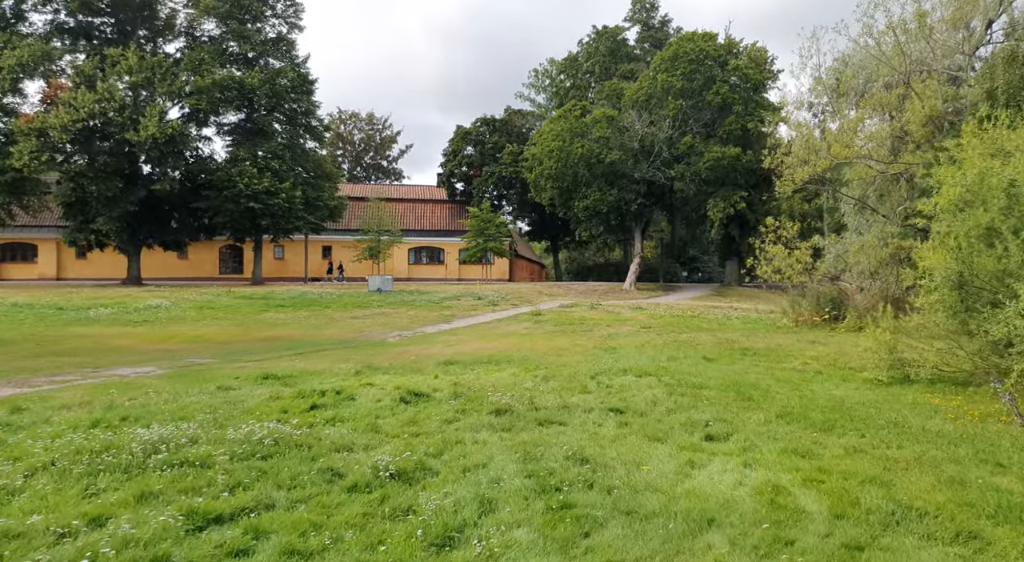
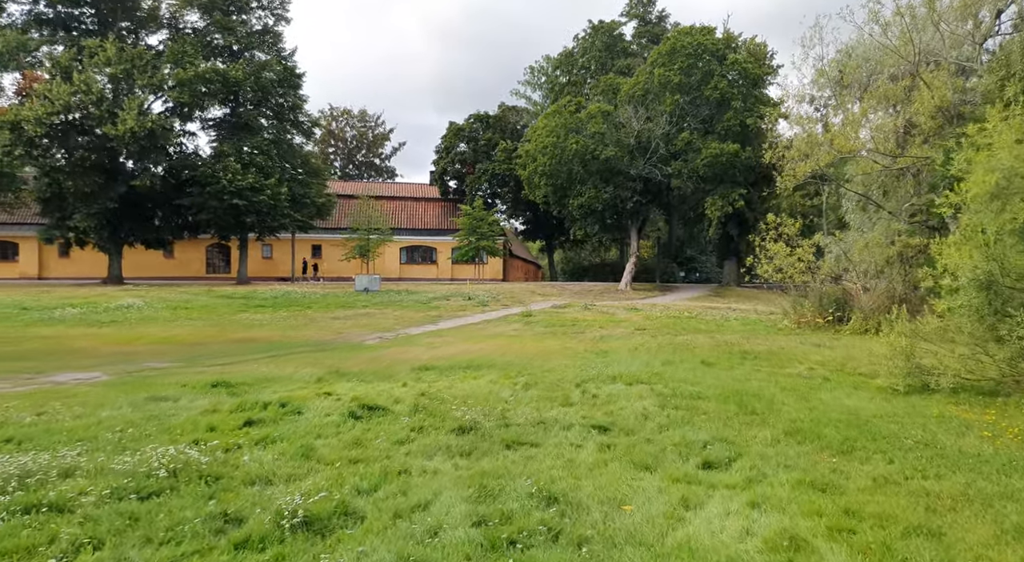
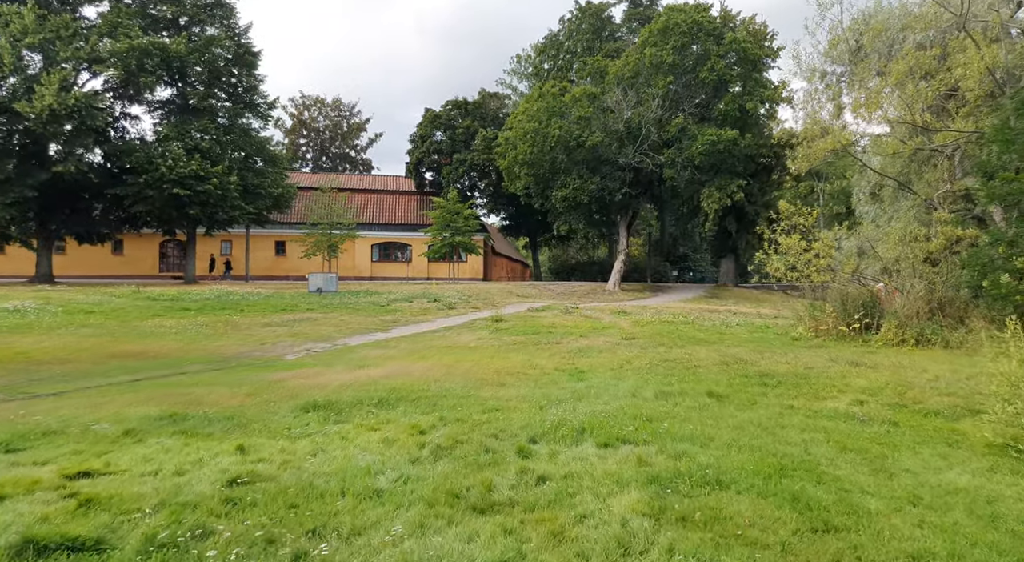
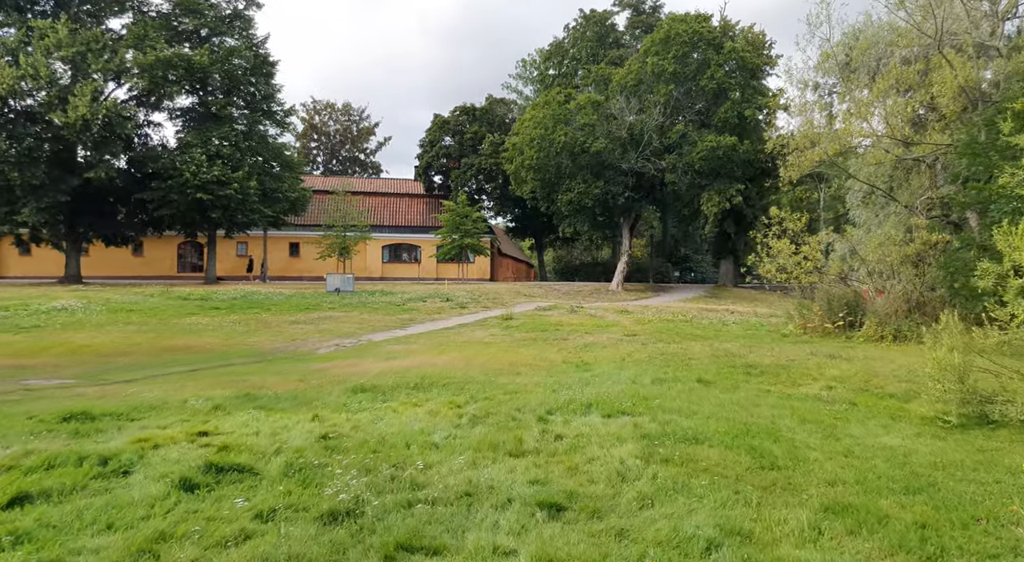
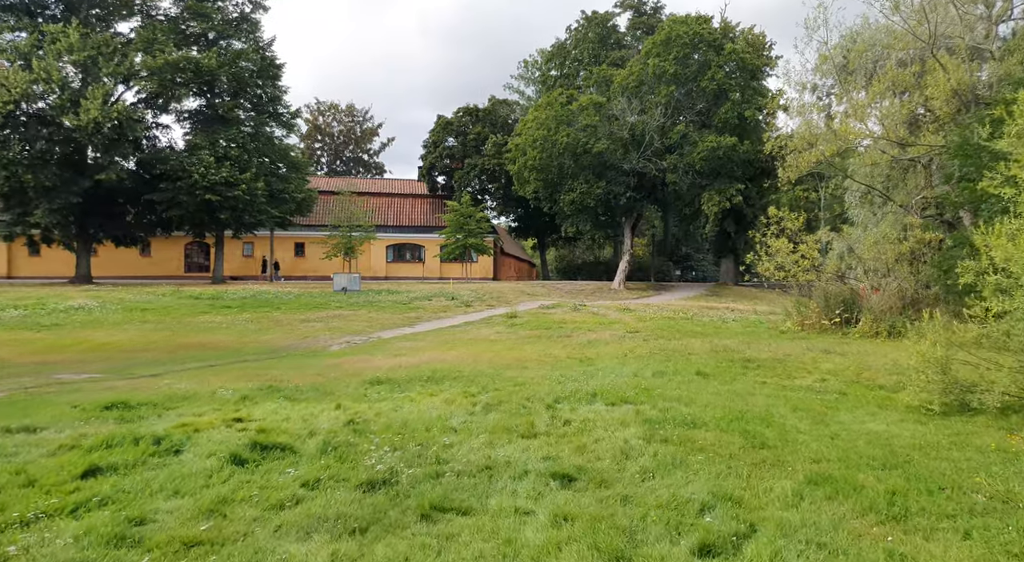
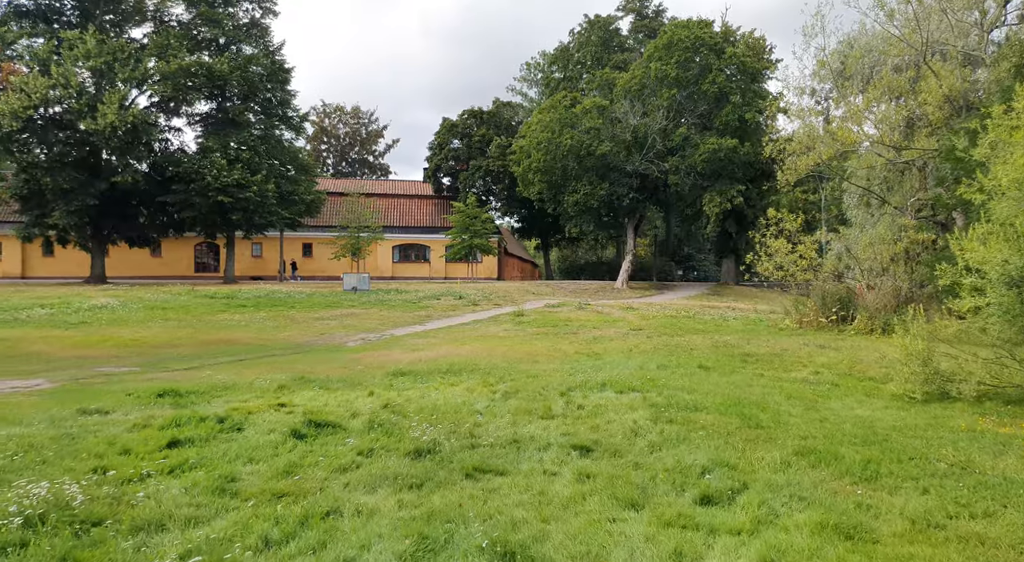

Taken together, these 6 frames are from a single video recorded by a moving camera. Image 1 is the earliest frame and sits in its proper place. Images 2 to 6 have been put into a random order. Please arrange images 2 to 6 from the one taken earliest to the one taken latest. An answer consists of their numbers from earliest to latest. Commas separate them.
2, 6, 5, 4, 3
